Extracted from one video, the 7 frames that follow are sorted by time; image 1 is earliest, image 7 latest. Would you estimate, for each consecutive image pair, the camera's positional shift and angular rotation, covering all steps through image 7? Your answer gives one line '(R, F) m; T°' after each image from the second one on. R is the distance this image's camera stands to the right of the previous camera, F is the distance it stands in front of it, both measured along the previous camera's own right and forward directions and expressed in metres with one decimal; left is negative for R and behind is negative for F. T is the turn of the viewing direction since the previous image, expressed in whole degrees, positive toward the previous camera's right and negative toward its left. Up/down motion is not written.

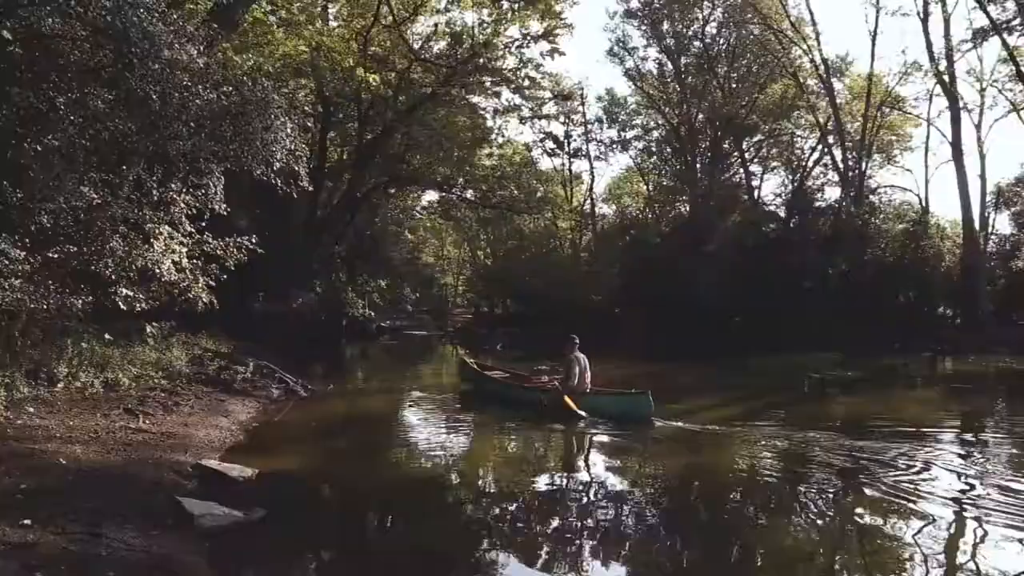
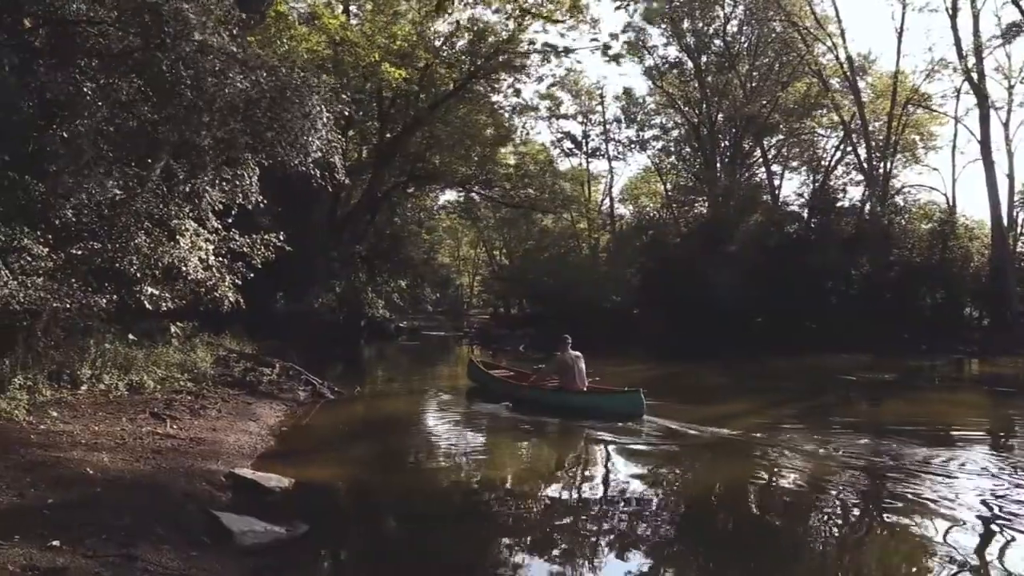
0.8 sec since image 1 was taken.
(-0.3, +0.4) m; -1°
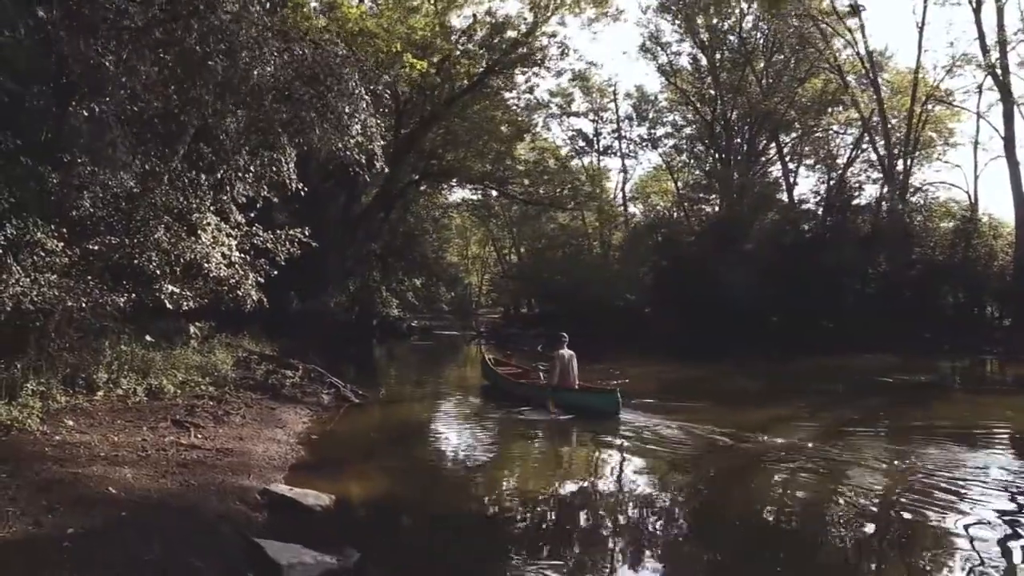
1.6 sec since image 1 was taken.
(-0.4, +0.5) m; 0°
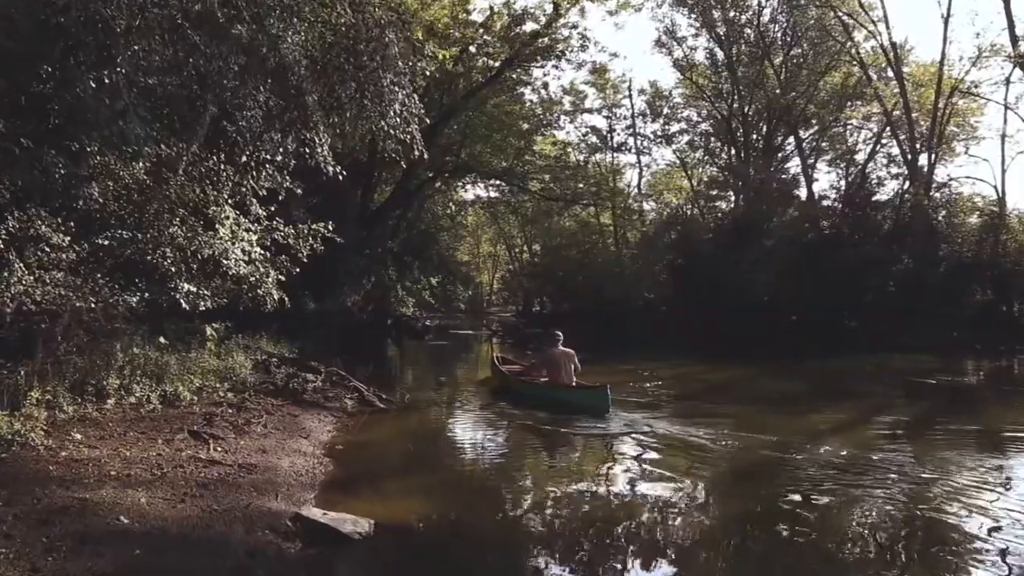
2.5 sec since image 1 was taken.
(-0.3, +0.6) m; -1°
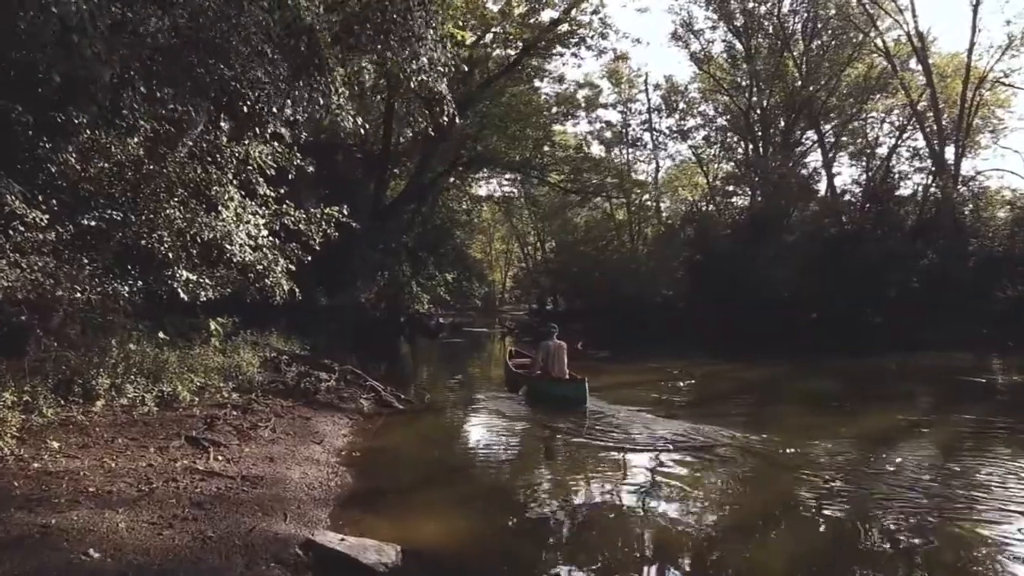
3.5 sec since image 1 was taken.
(-0.2, +0.8) m; -1°
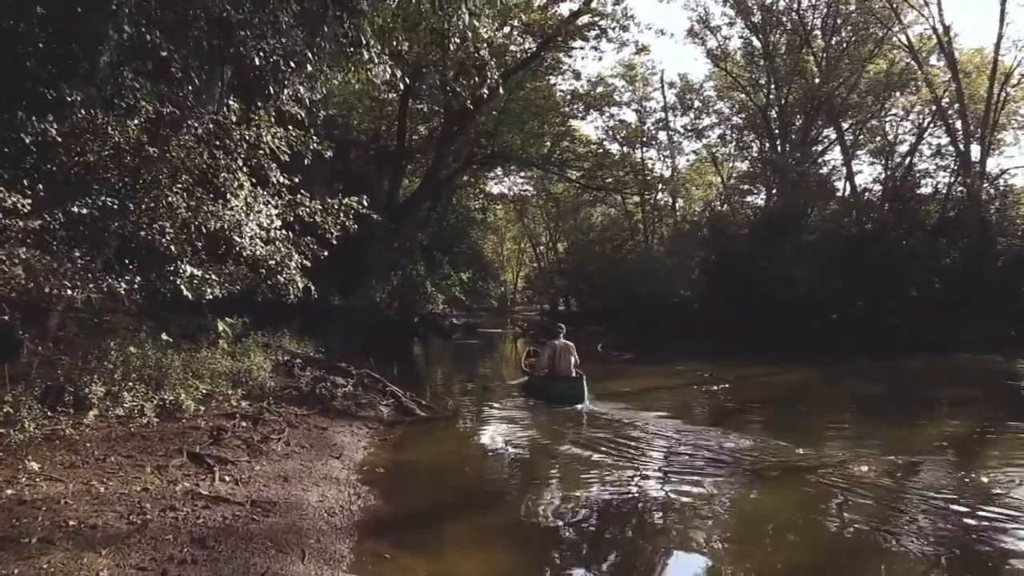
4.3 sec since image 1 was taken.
(-0.2, +0.7) m; -1°
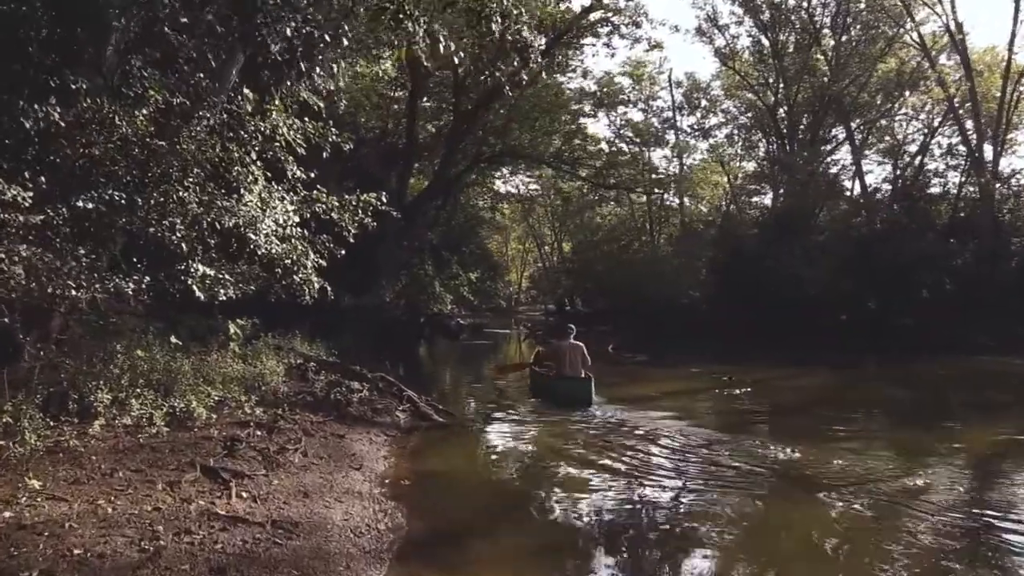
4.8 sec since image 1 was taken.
(-0.2, +0.3) m; 0°
